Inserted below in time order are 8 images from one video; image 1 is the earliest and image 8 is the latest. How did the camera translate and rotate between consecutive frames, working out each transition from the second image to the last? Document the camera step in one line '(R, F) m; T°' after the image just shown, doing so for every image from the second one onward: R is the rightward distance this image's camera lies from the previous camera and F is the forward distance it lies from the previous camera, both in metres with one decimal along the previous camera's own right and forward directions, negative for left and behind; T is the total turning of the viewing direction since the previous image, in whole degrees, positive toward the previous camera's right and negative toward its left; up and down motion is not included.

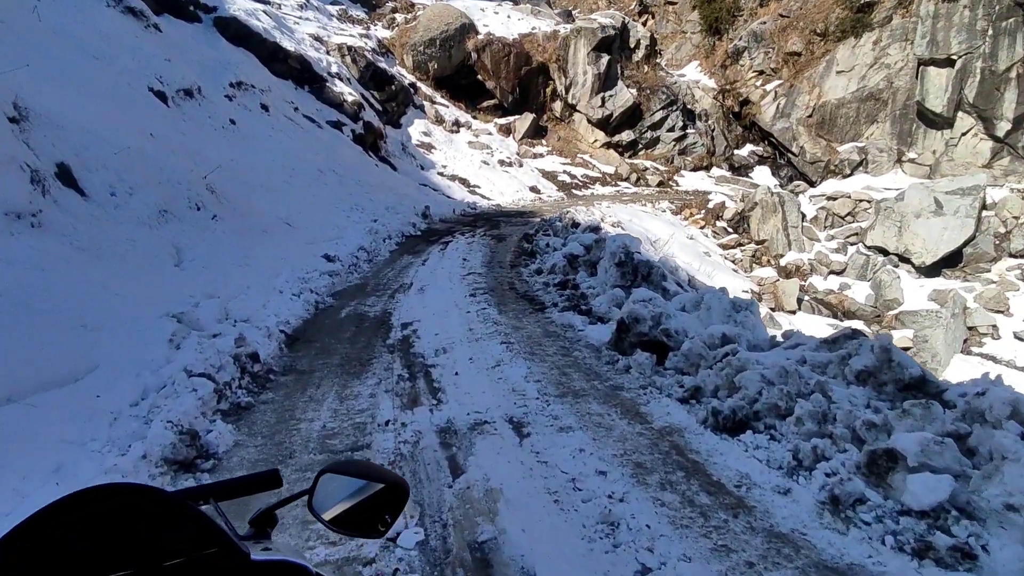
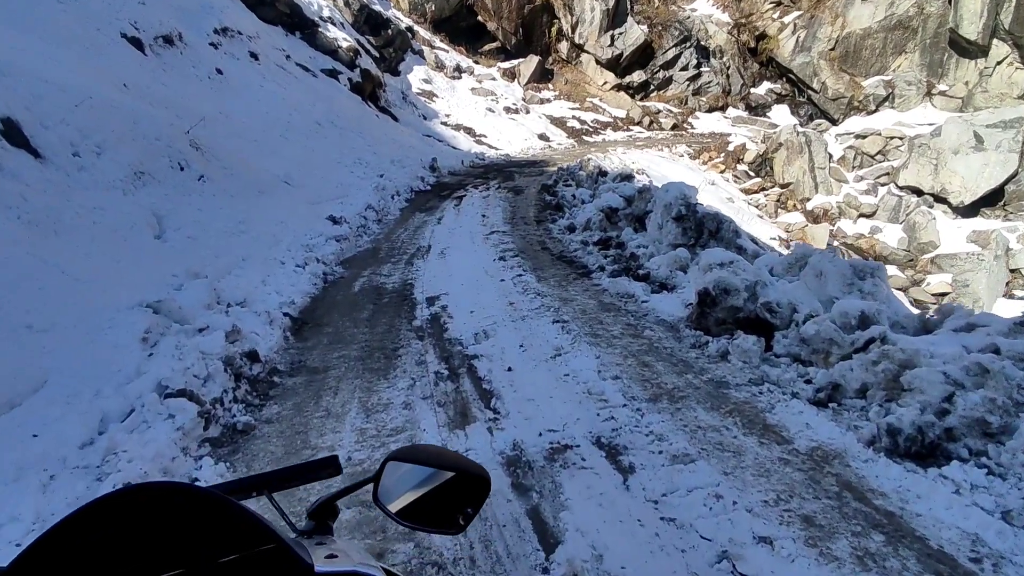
(-0.4, +1.3) m; 0°
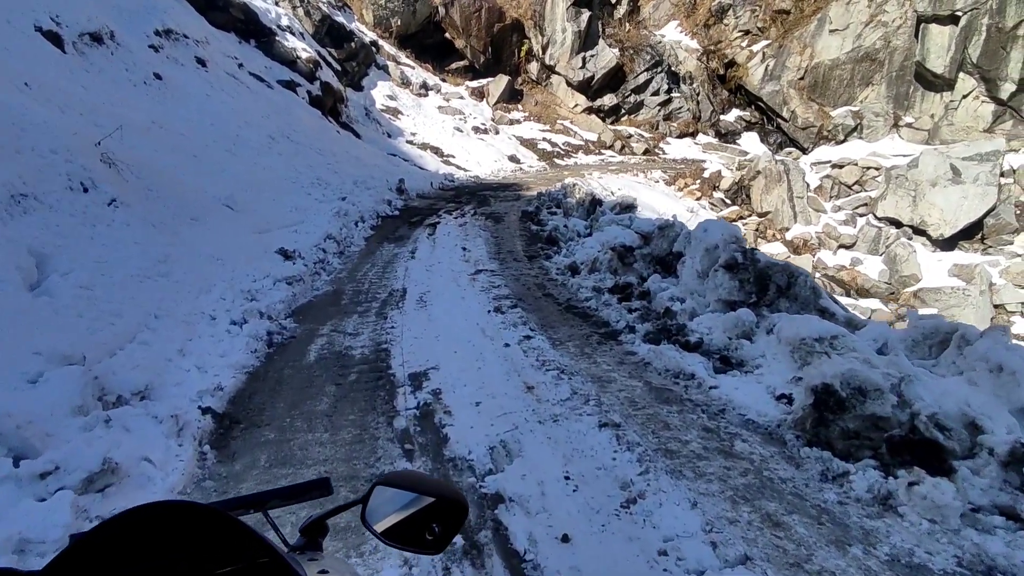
(-0.4, +1.7) m; +4°
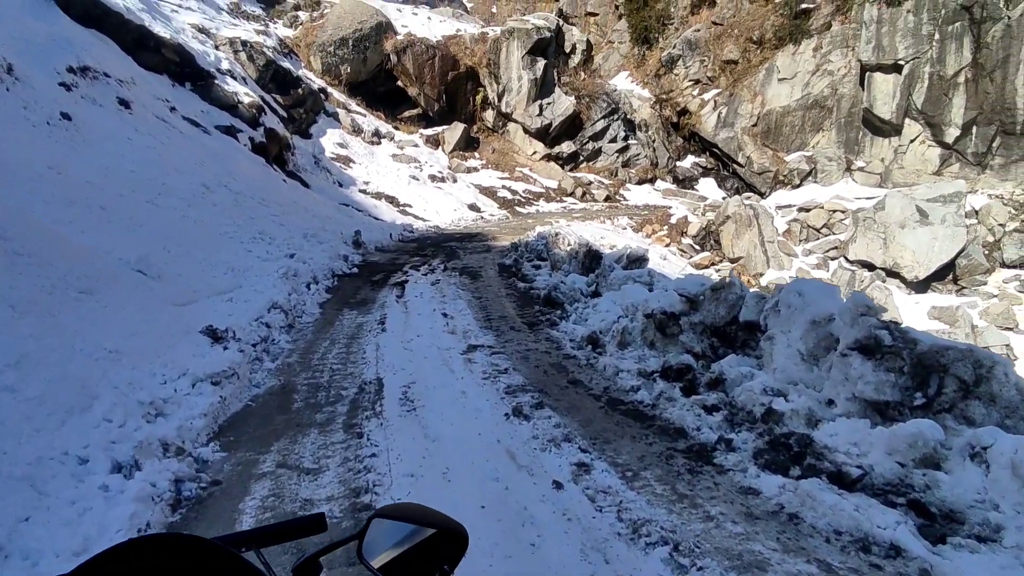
(-0.6, +1.9) m; +5°
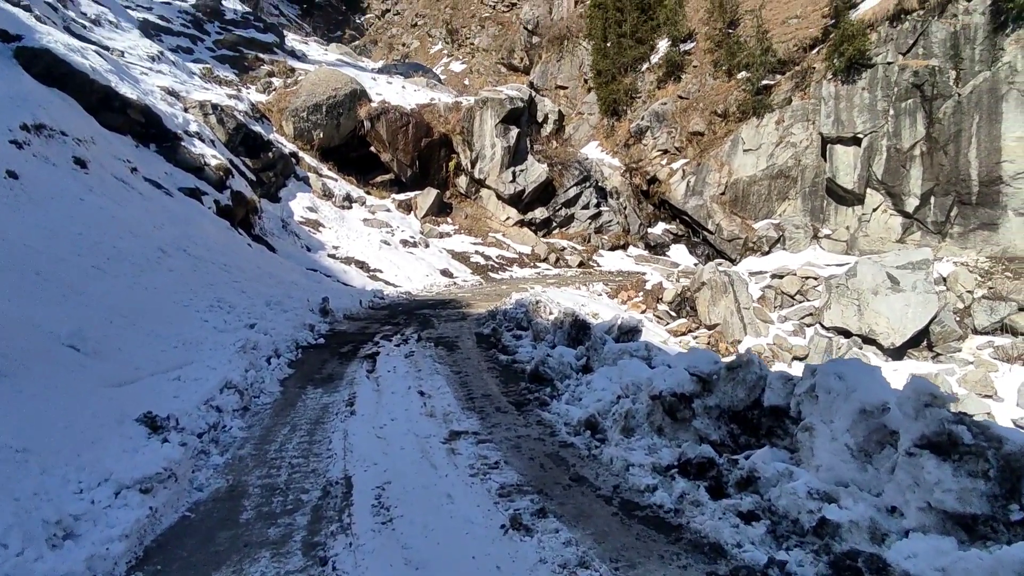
(-0.2, +0.7) m; +3°
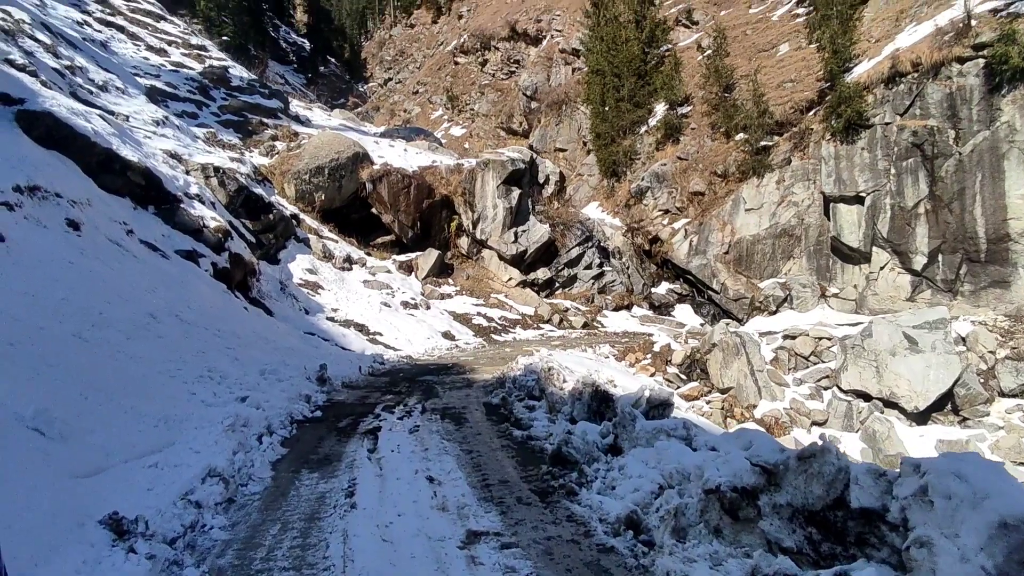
(-0.2, +0.7) m; 0°
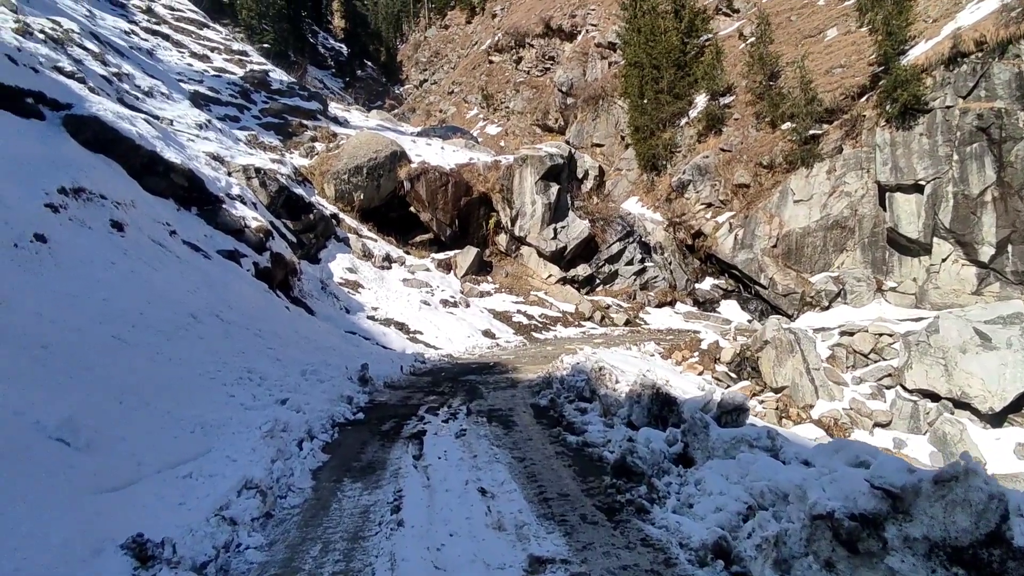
(-0.2, +0.6) m; -3°
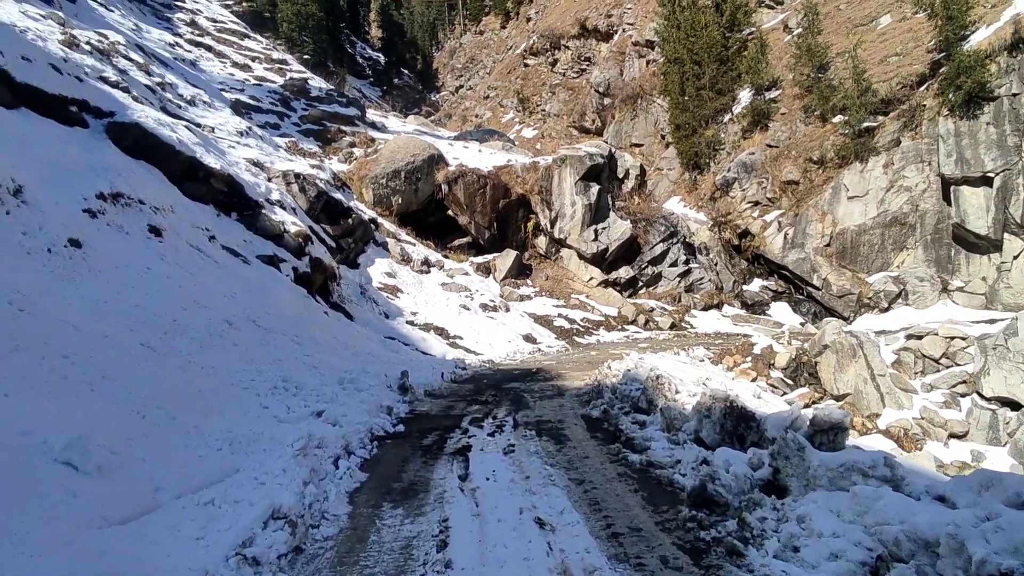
(-0.2, +0.8) m; -3°
